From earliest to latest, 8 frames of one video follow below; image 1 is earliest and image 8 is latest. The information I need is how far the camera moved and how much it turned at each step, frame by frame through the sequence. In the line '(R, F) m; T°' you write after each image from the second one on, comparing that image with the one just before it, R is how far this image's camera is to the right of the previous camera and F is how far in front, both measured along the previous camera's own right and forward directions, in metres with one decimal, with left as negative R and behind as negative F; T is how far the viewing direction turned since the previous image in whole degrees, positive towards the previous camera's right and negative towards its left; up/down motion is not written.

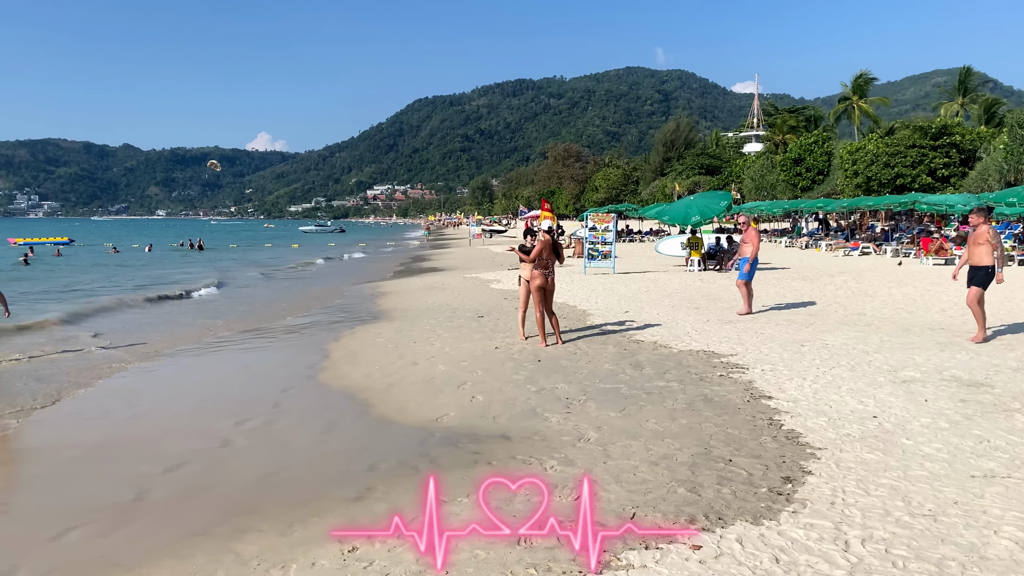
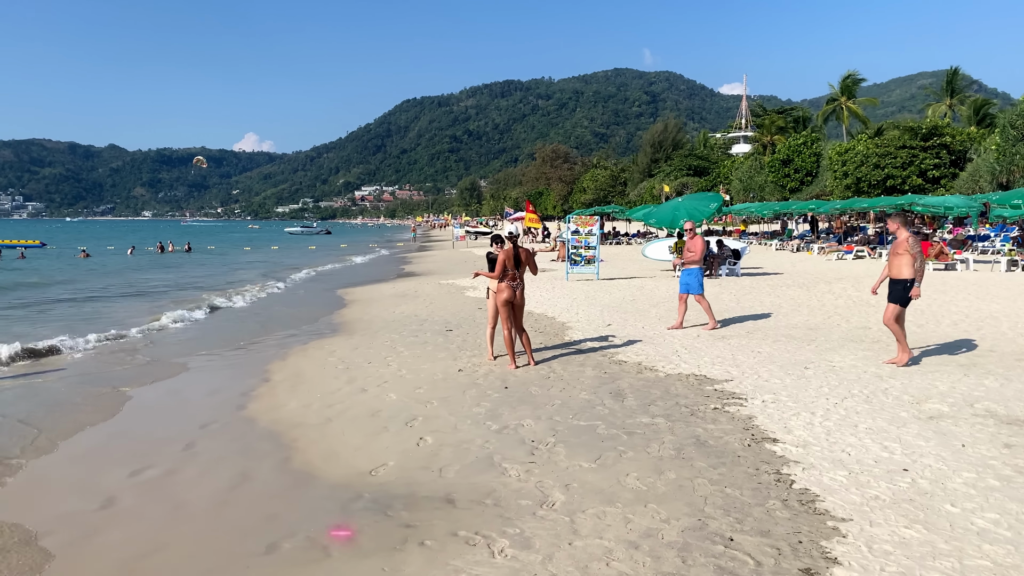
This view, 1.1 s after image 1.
(+0.2, +1.1) m; +1°
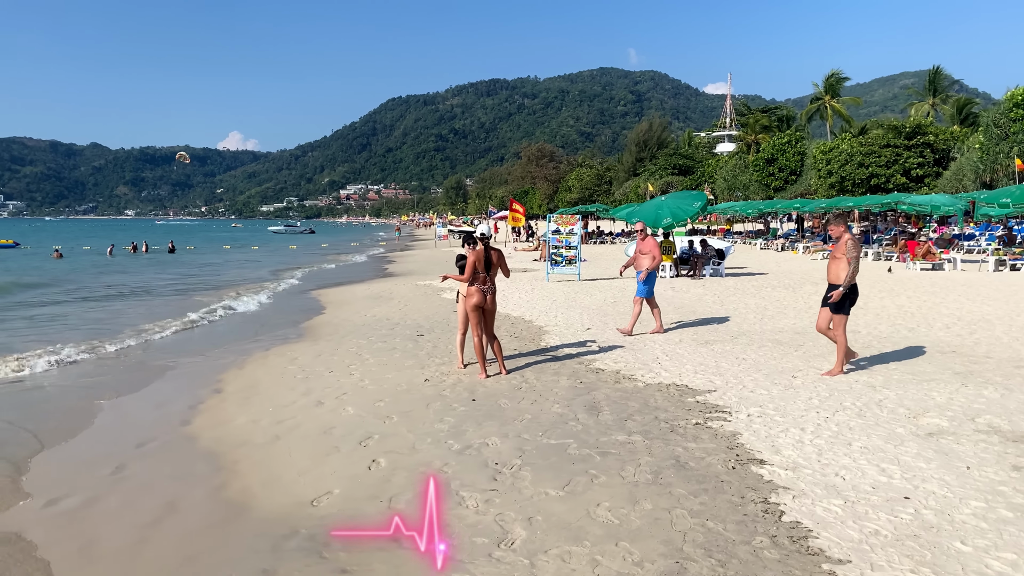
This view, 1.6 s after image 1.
(+0.1, +0.5) m; +1°
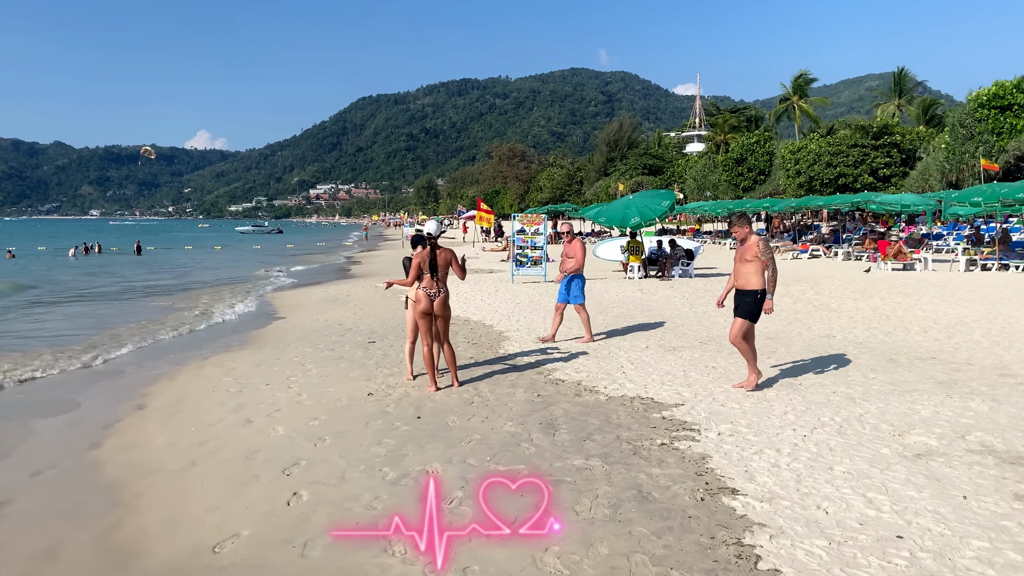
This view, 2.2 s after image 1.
(+0.2, +0.6) m; +2°
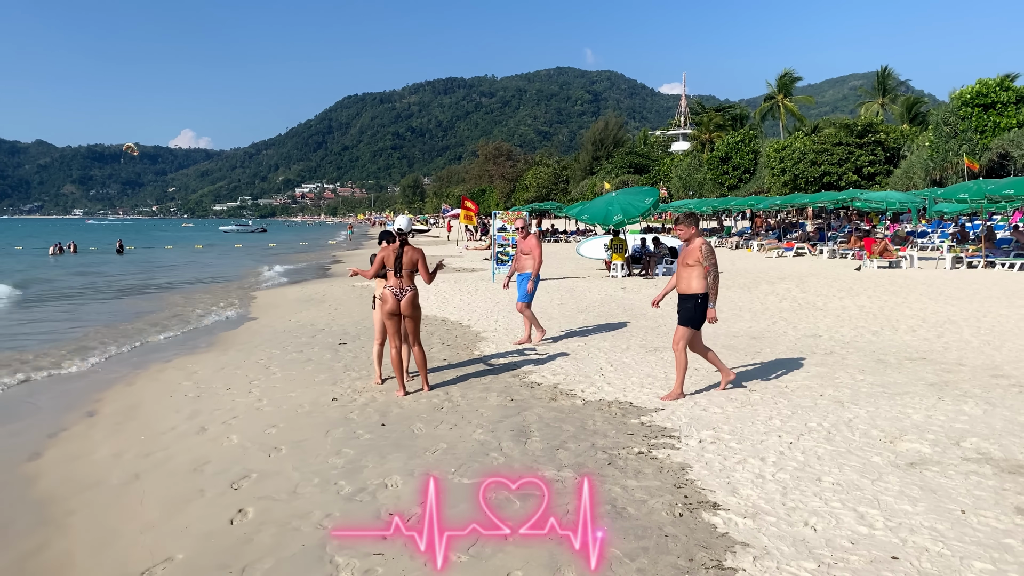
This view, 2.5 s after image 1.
(+0.1, +0.3) m; +1°
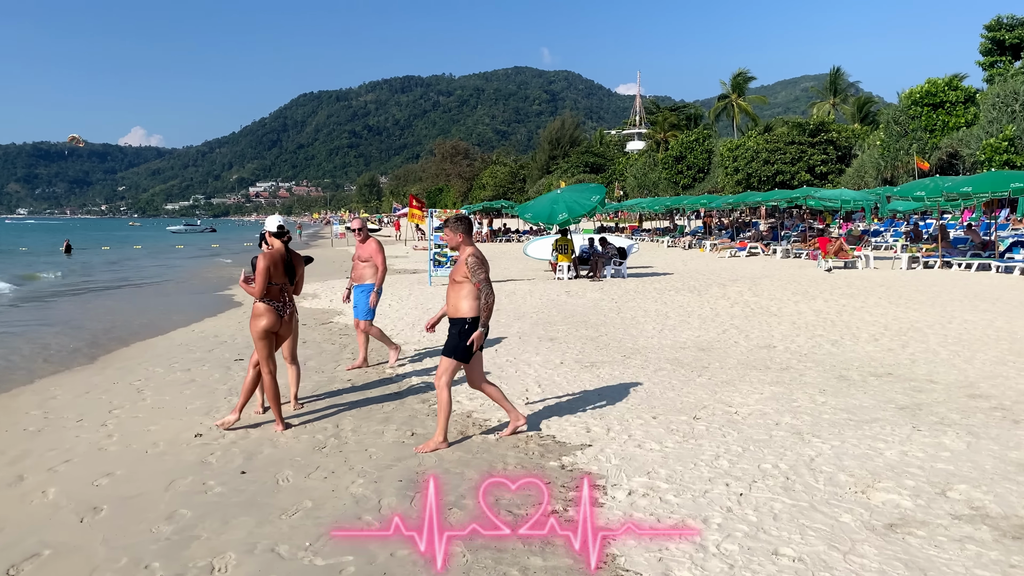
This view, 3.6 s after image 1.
(+0.4, +1.0) m; +3°
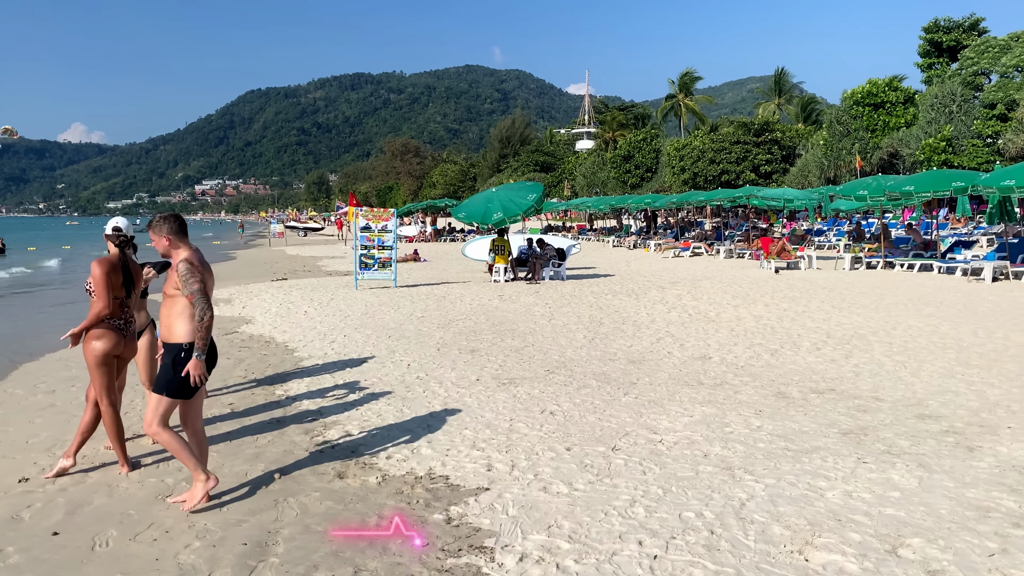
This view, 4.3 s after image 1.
(+0.3, +0.7) m; +3°
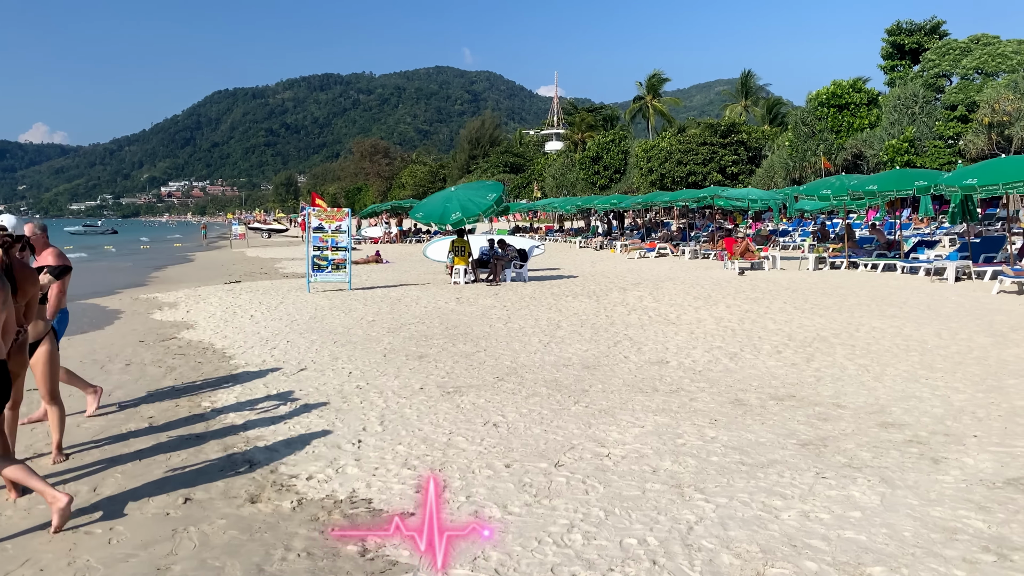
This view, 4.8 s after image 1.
(+0.2, +0.4) m; +2°
